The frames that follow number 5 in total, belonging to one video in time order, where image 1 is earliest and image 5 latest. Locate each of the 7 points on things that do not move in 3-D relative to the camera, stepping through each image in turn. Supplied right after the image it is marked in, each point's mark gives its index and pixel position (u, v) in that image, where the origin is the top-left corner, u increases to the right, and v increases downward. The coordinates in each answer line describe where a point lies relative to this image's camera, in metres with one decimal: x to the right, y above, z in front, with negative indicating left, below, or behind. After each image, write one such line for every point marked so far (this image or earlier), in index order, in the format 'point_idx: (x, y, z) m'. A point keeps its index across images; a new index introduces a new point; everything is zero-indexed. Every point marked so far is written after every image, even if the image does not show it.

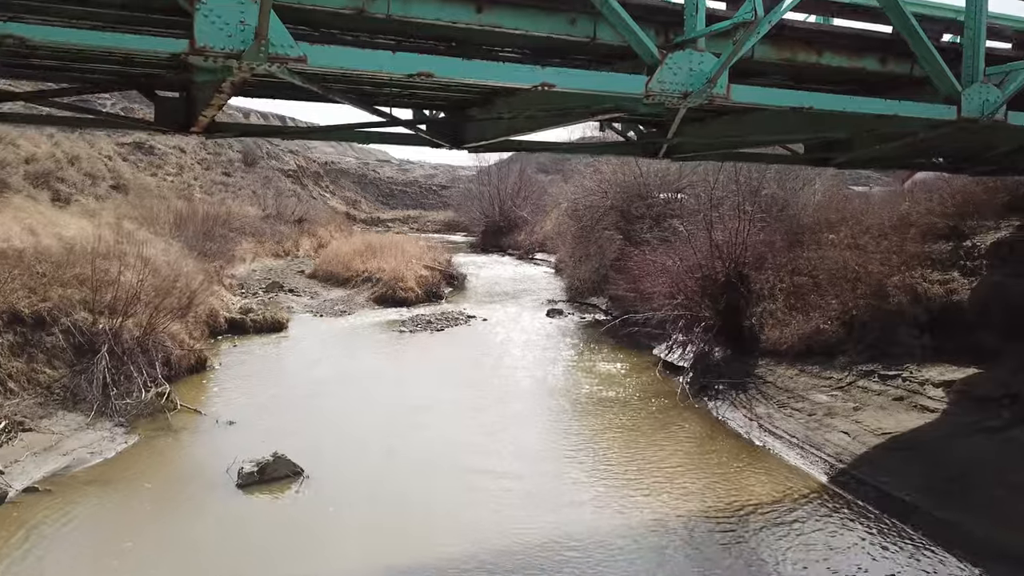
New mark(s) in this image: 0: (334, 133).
0: (-1.5, +1.3, +7.0) m
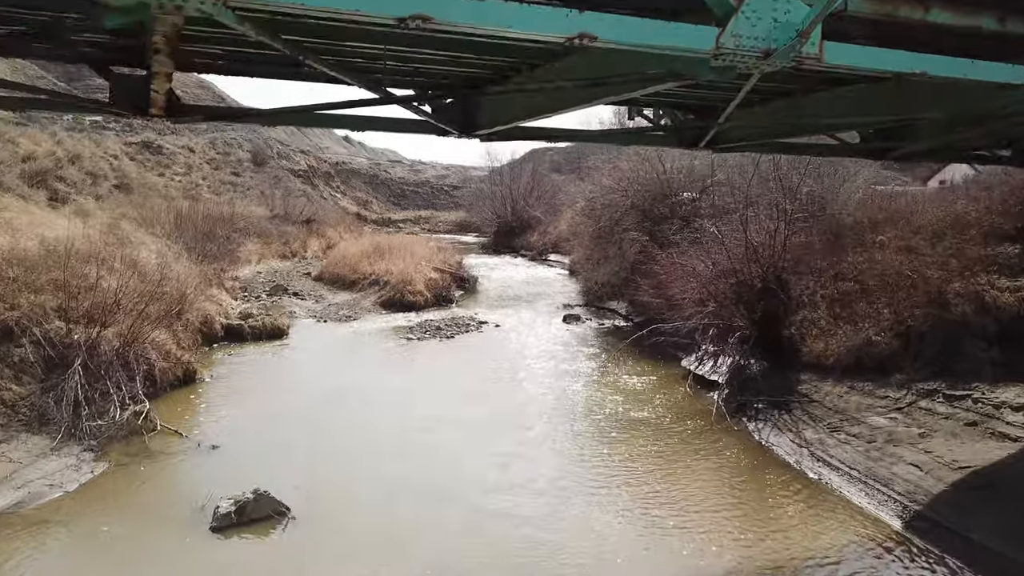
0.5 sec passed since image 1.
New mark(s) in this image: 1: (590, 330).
0: (-1.4, +1.3, +5.9) m
1: (+1.7, -1.0, +17.6) m
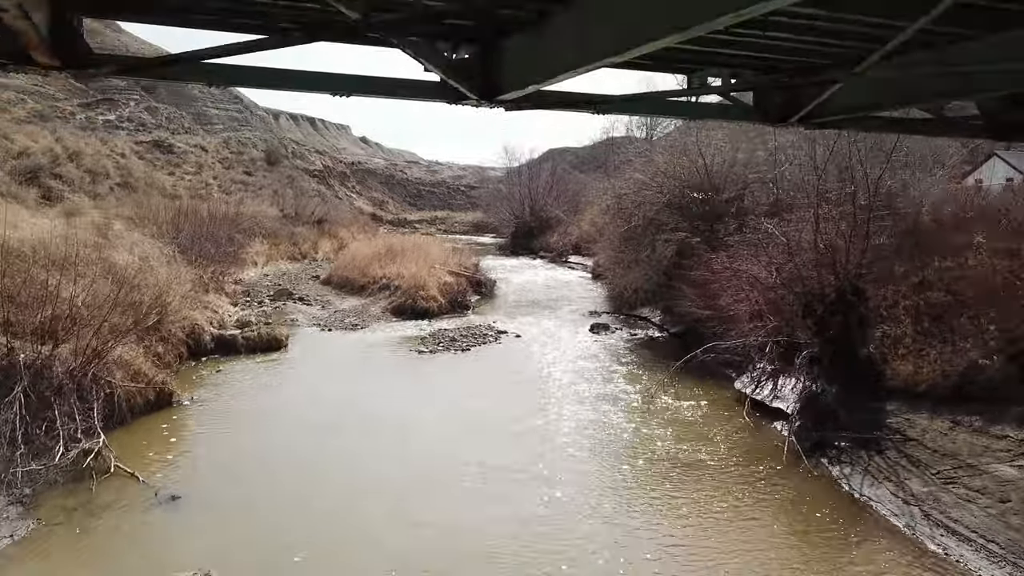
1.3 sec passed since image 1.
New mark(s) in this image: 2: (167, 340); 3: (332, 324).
0: (-1.2, +1.1, +4.1) m
1: (+2.1, -1.1, +15.7) m
2: (-5.4, -0.7, +12.7) m
3: (-4.2, -0.8, +18.8) m
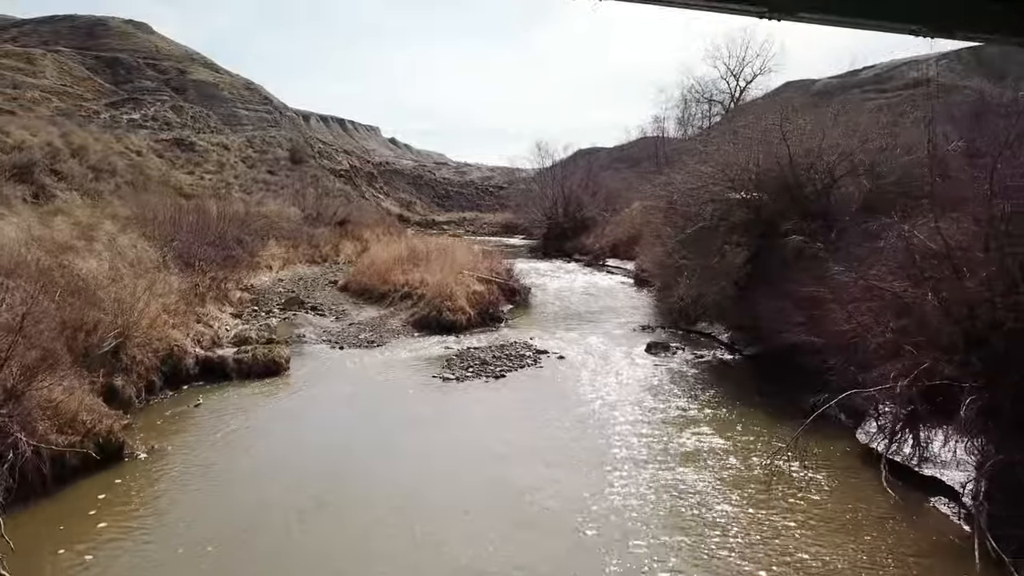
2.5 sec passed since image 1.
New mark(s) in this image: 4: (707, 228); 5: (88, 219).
0: (-0.9, +0.9, +1.5) m
1: (+2.8, -1.4, +13.0) m
2: (-4.8, -0.9, +10.2) m
3: (-3.3, -1.1, +16.3) m
4: (+3.7, +1.2, +15.4) m
5: (-9.7, +1.6, +18.5) m
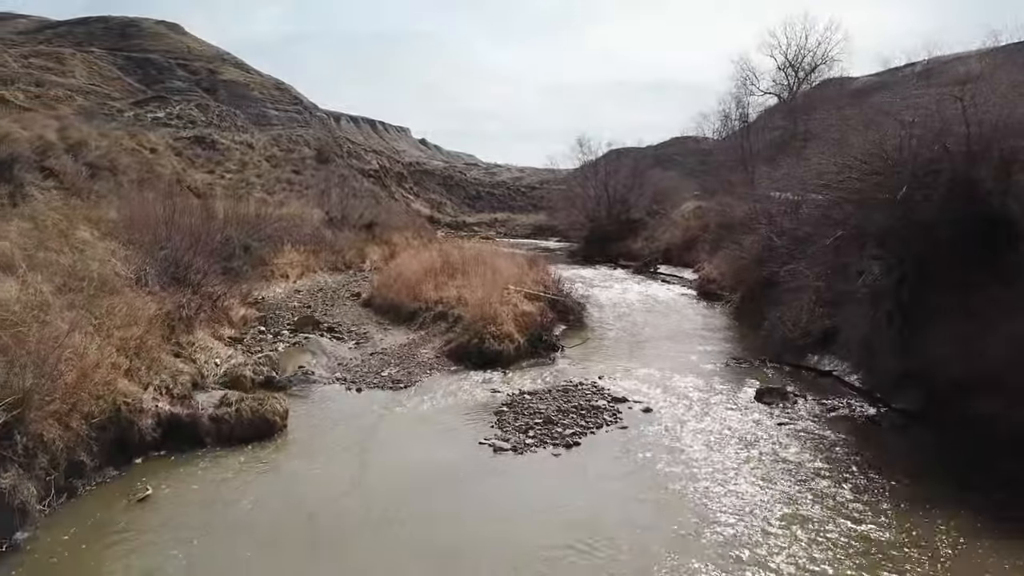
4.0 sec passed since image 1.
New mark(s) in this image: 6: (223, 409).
0: (-0.4, +0.6, -1.9) m
1: (+3.7, -1.8, +9.4) m
2: (-4.0, -1.3, +6.9) m
3: (-2.3, -1.4, +12.9) m
4: (+4.6, +0.8, +11.7) m
5: (-8.6, +1.3, +15.4) m
6: (-3.4, -1.4, +9.6) m
